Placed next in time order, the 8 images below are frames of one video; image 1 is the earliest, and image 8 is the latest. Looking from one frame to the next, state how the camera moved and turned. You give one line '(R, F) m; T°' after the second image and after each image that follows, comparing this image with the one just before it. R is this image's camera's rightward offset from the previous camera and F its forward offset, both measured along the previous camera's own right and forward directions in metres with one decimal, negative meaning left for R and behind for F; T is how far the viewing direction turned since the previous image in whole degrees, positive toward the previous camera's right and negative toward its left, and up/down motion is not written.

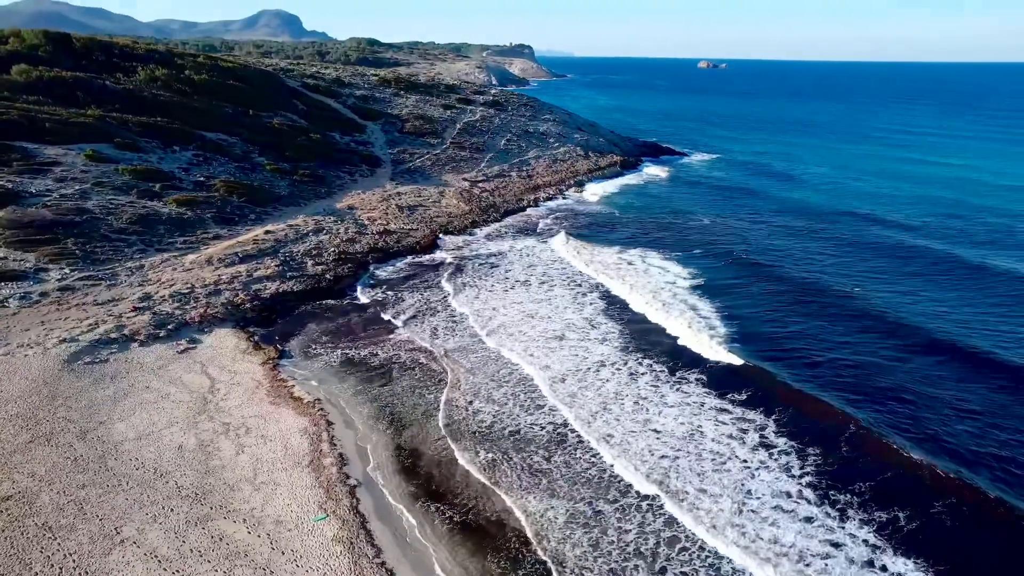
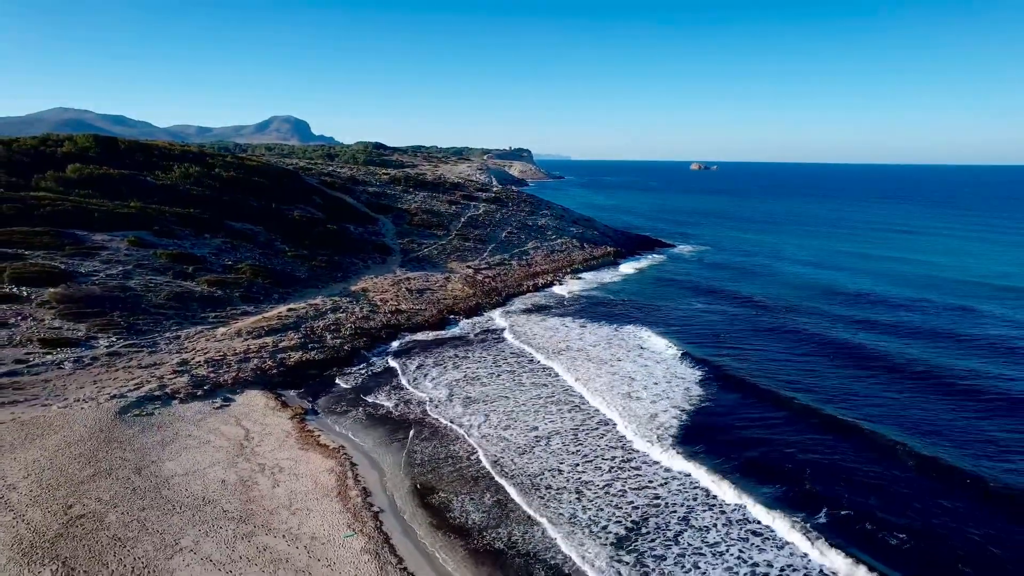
(-0.1, -2.5) m; 0°
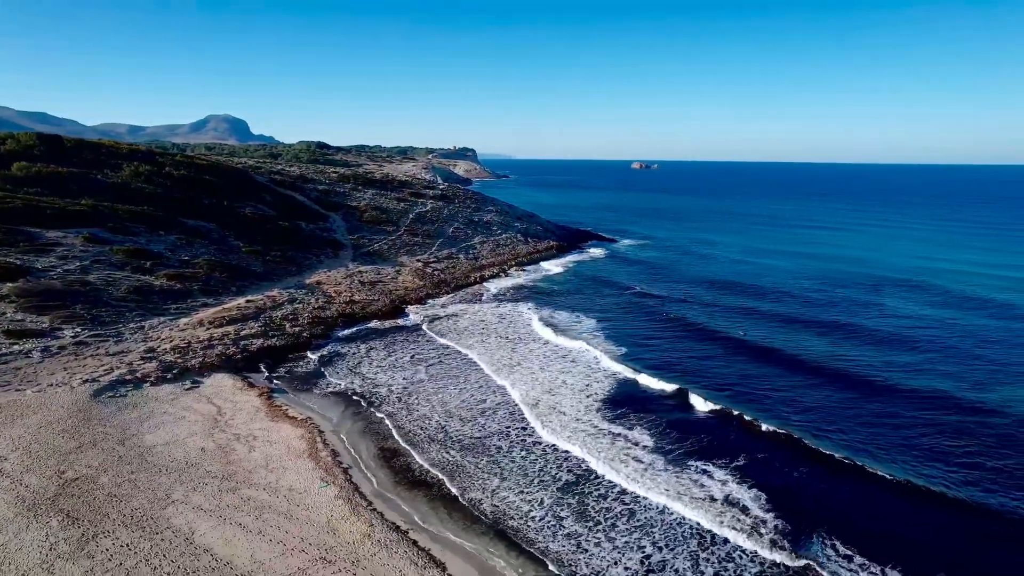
(-0.1, -2.2) m; +5°
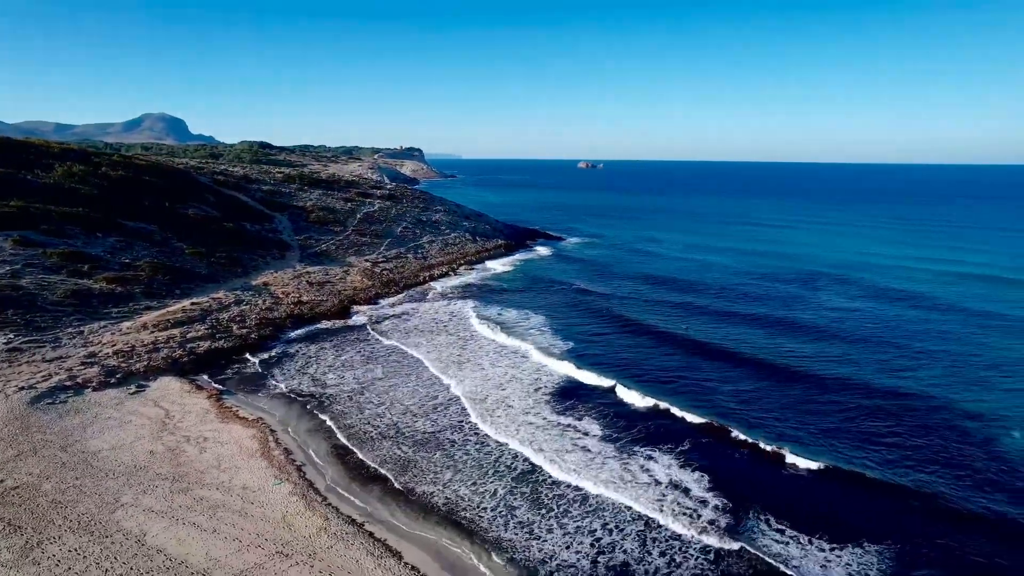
(0.0, -0.5) m; +4°
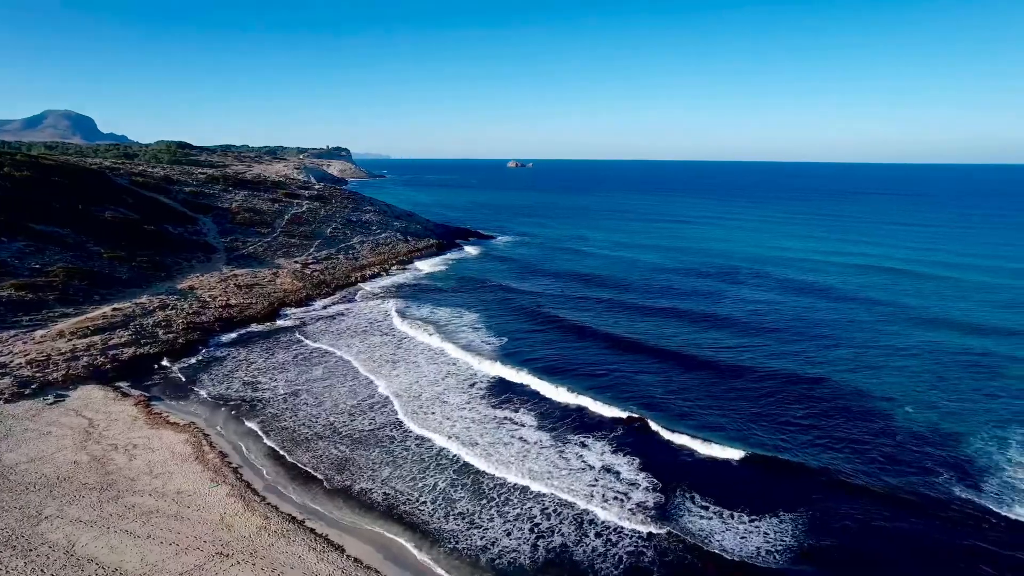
(-0.1, -0.5) m; +6°
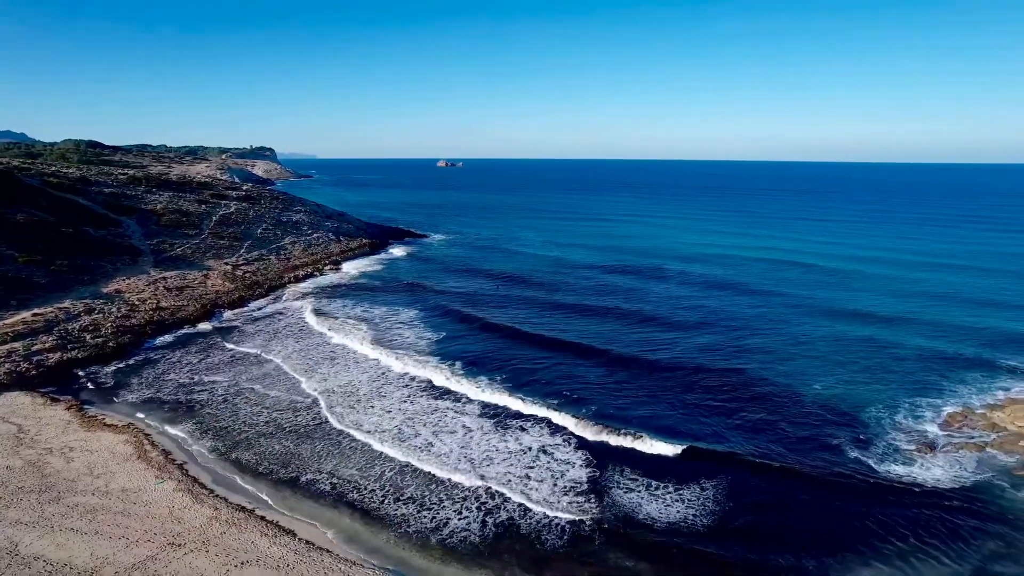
(-0.2, -0.8) m; +6°
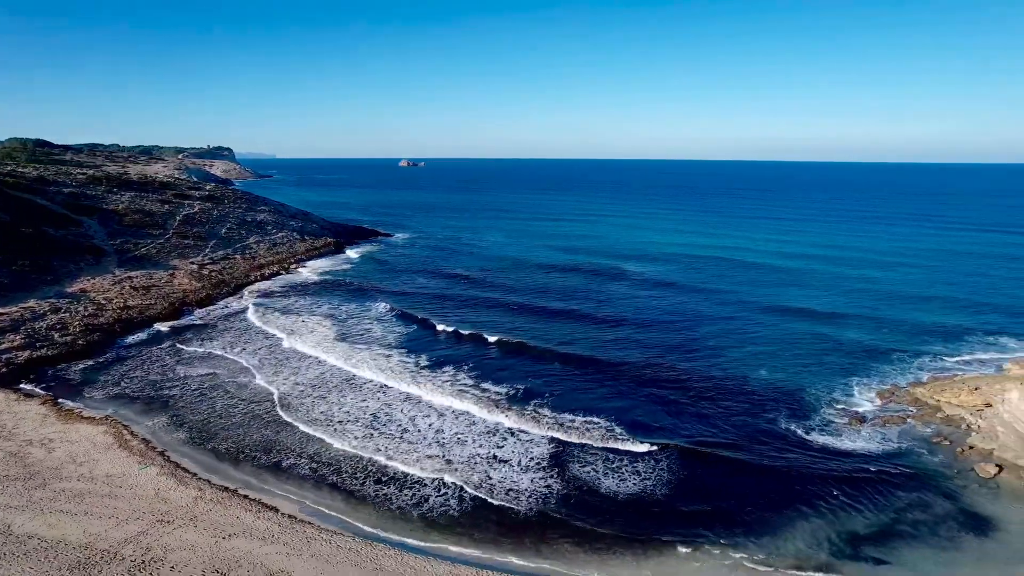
(-0.1, -1.2) m; +3°
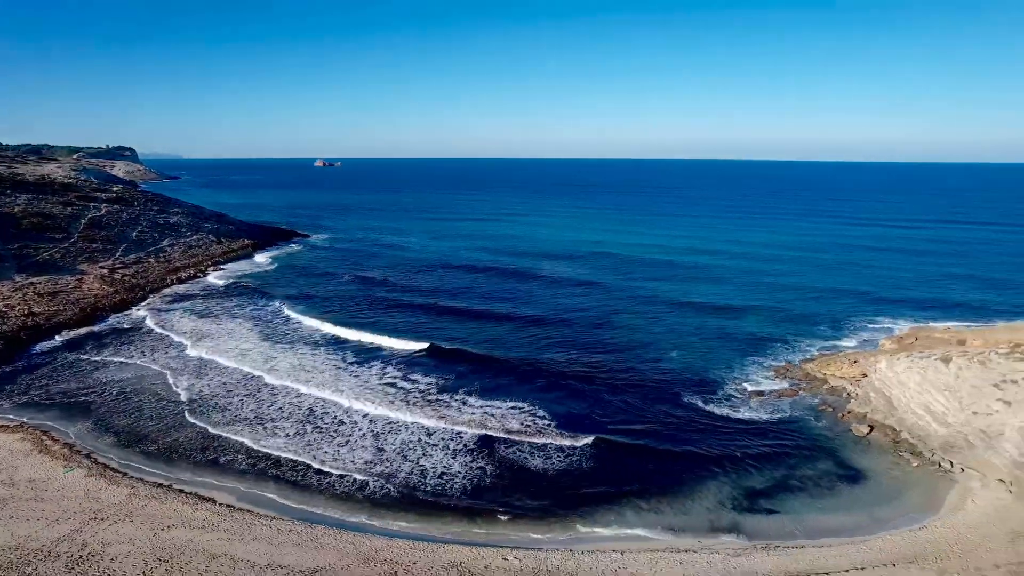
(-0.1, -1.0) m; +7°
